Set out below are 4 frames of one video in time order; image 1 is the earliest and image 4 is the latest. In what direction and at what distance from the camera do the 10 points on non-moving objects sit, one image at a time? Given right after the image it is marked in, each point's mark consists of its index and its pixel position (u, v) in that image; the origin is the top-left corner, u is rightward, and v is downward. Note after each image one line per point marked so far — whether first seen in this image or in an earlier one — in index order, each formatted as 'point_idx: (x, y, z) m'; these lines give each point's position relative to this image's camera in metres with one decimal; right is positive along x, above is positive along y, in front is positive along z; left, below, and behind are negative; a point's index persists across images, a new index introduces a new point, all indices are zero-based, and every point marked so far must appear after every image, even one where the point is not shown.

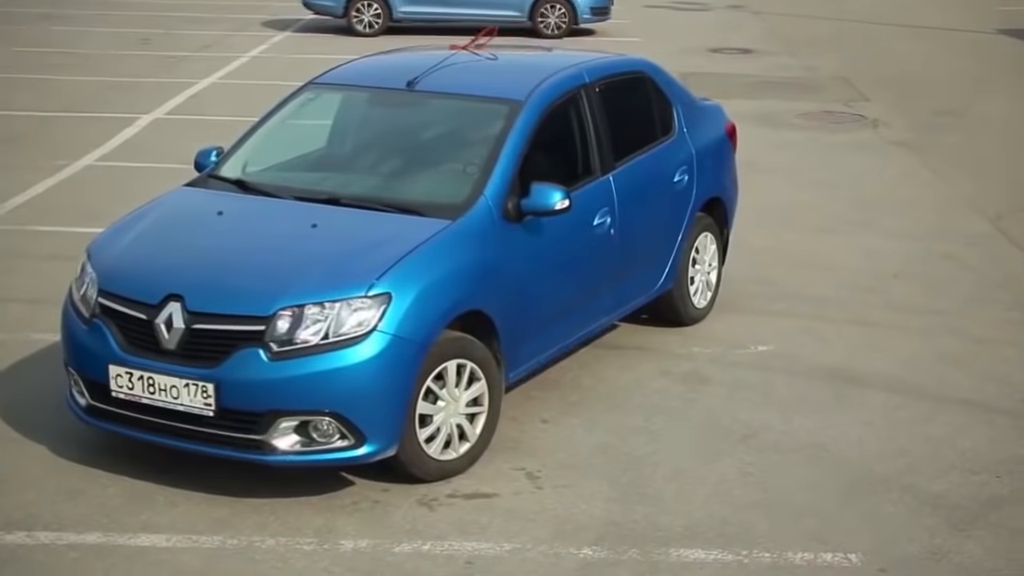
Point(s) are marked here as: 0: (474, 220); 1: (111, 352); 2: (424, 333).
0: (-0.1, +0.3, +5.7) m
1: (-1.5, -0.2, +5.2) m
2: (-0.3, -0.2, +5.2) m
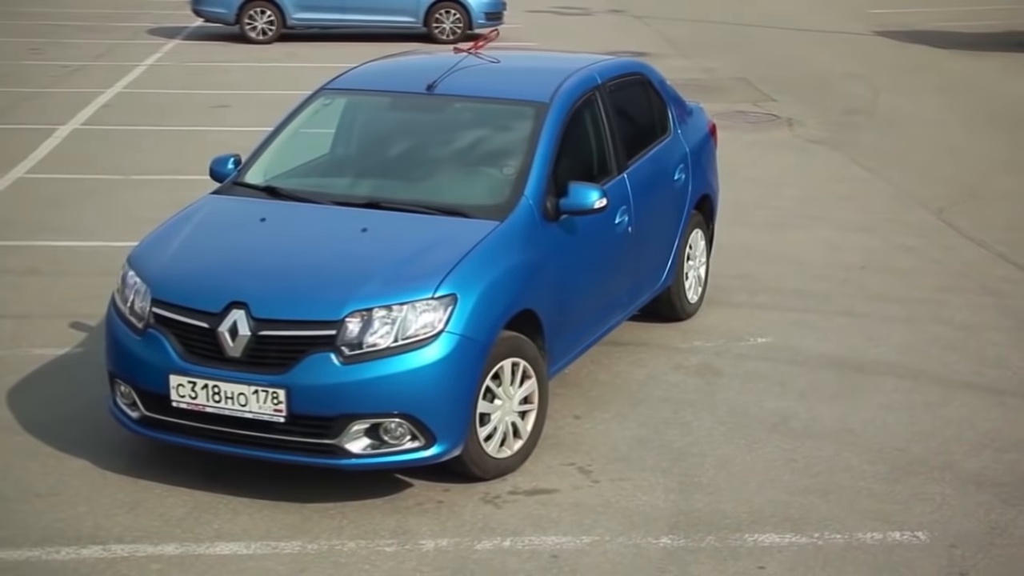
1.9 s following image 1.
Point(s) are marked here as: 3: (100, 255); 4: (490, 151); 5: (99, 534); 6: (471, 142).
0: (0.0, +0.3, +5.7) m
1: (-1.3, -0.3, +5.2) m
2: (-0.1, -0.2, +5.3) m
3: (-3.0, +0.2, +9.7) m
4: (-0.2, +0.6, +6.1) m
5: (-1.5, -0.9, +4.9) m
6: (-0.2, +0.7, +6.2) m
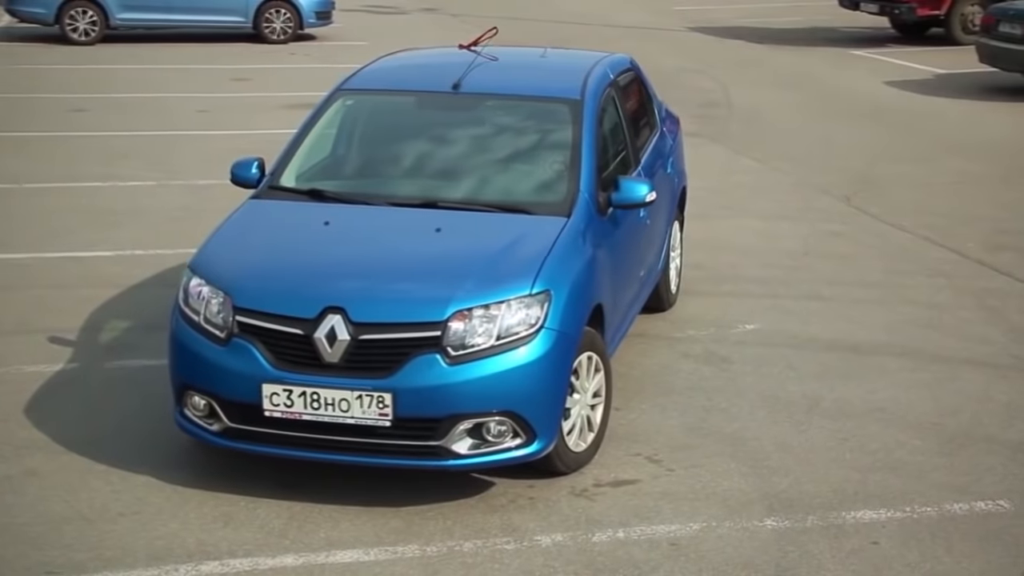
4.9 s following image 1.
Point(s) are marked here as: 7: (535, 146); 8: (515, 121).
0: (+0.3, +0.3, +5.8) m
1: (-0.9, -0.3, +5.1) m
2: (+0.2, -0.1, +5.3) m
3: (-3.3, +0.1, +9.3) m
4: (0.0, +0.6, +6.2) m
5: (-1.1, -0.9, +4.8) m
6: (-0.1, +0.7, +6.2) m
7: (+0.1, +0.6, +6.2) m
8: (0.0, +0.8, +6.4) m
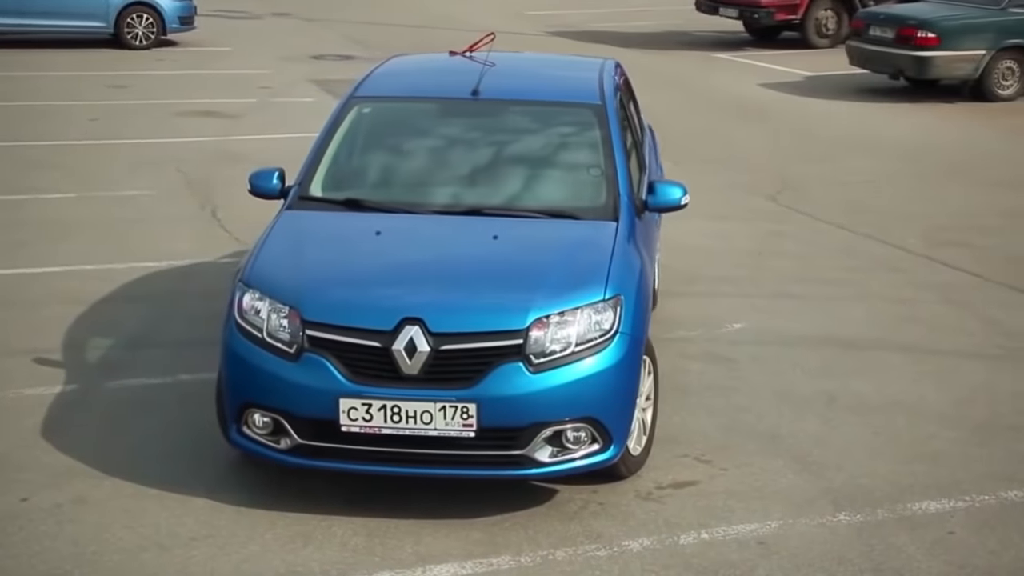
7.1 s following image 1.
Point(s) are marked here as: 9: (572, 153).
0: (+0.5, +0.3, +5.8) m
1: (-0.6, -0.3, +4.9) m
2: (+0.5, -0.2, +5.3) m
3: (-3.5, 0.0, +8.9) m
4: (+0.1, +0.6, +6.2) m
5: (-0.7, -1.0, +4.7) m
6: (+0.1, +0.6, +6.2) m
7: (+0.2, +0.6, +6.2) m
8: (+0.1, +0.8, +6.4) m
9: (+0.3, +0.6, +6.2) m
